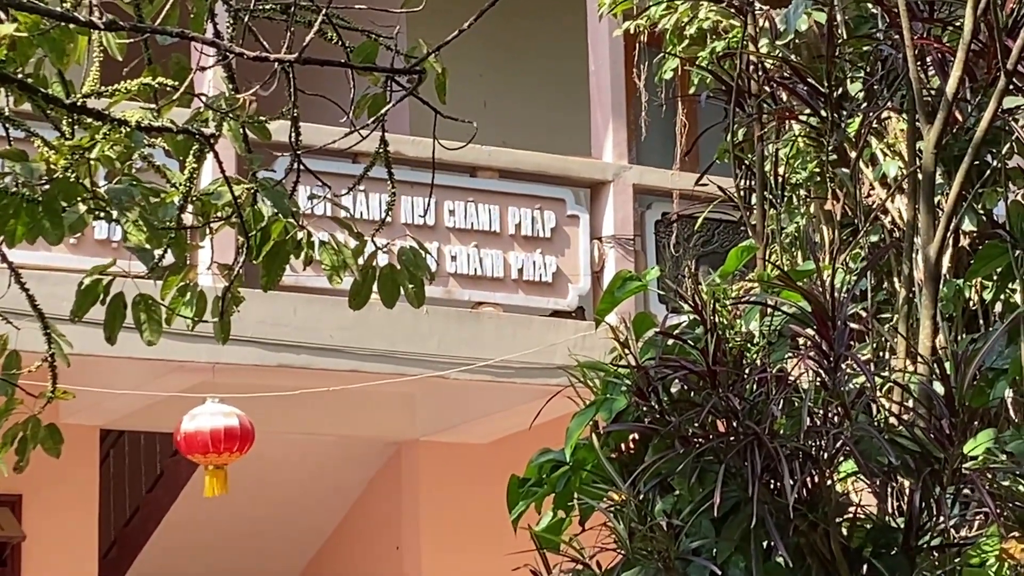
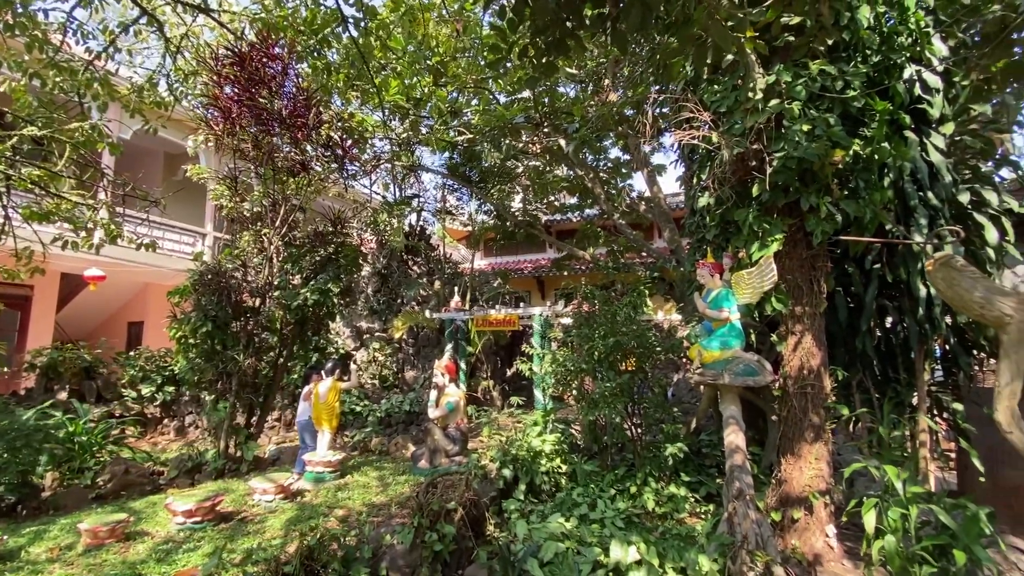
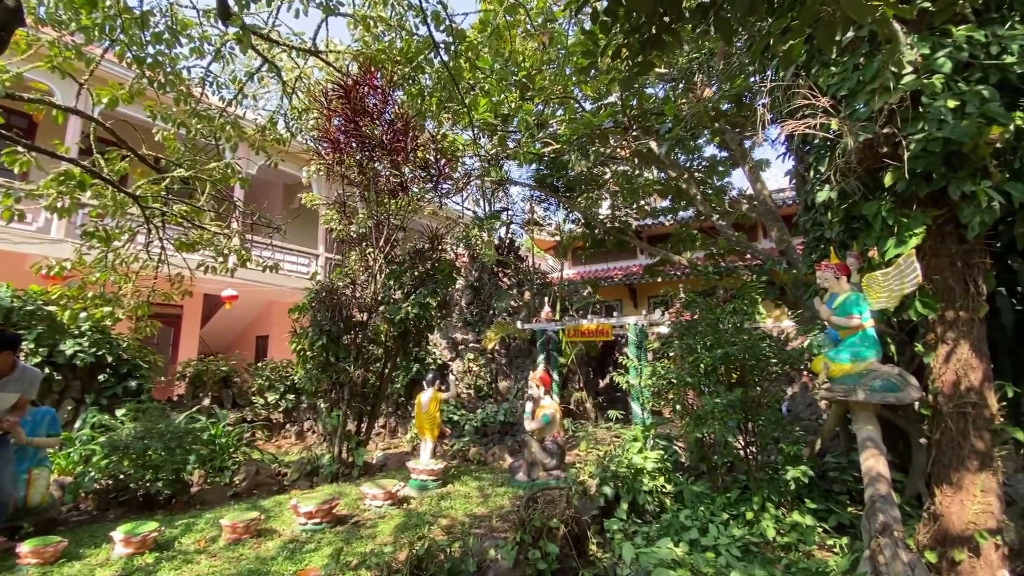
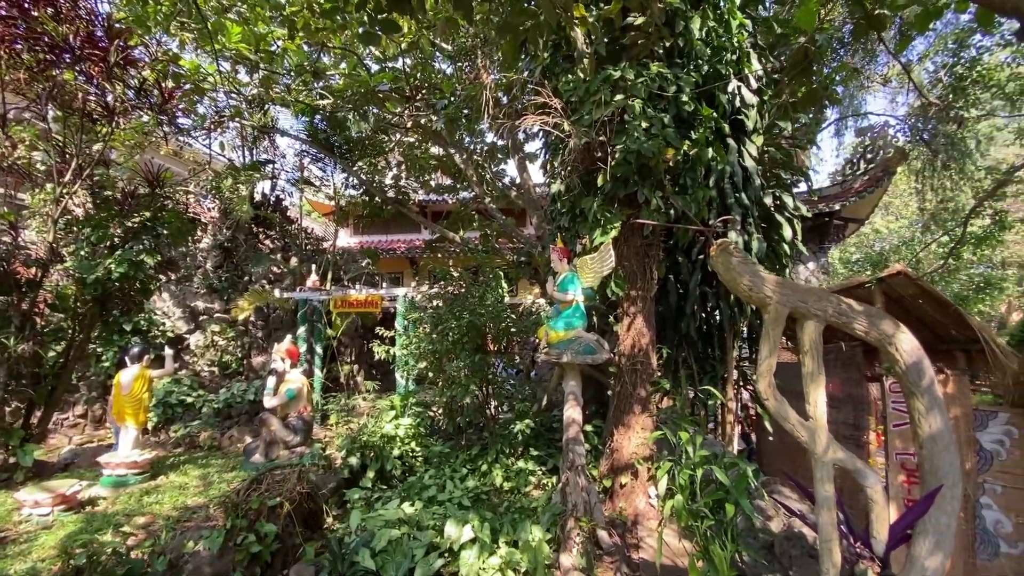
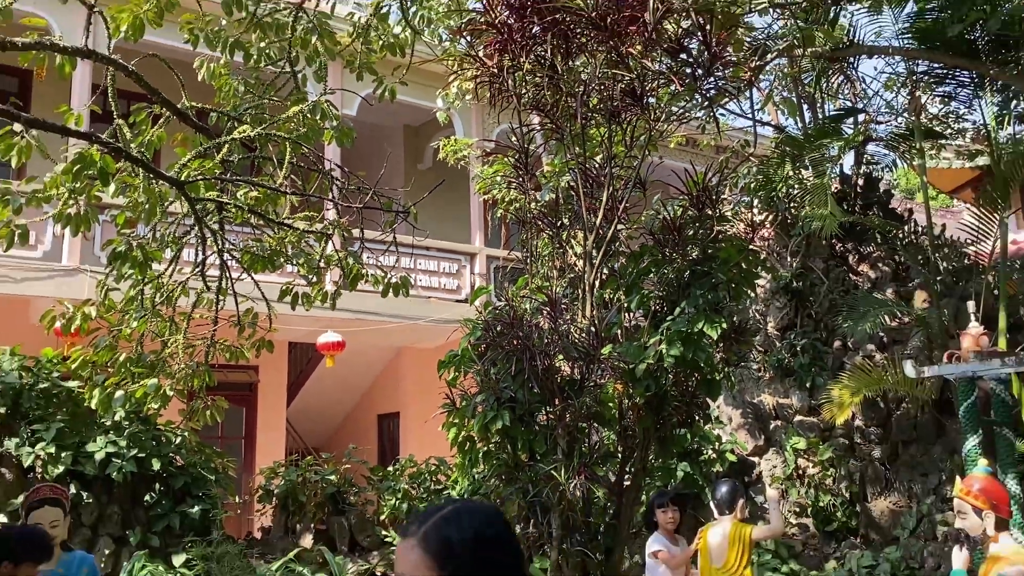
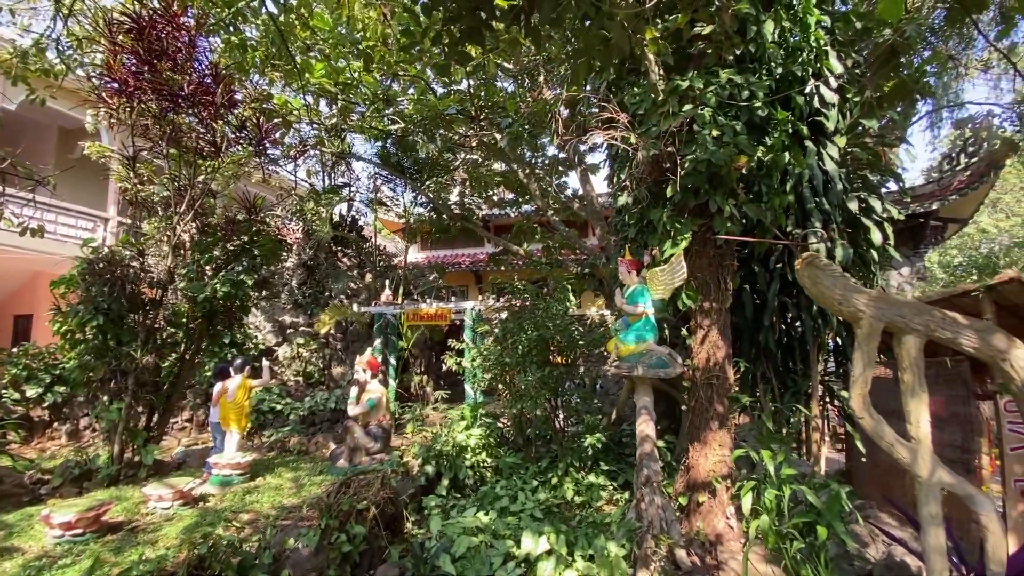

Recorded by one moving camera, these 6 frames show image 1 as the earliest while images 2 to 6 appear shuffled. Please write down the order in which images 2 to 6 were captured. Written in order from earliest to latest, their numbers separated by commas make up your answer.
5, 3, 2, 6, 4
